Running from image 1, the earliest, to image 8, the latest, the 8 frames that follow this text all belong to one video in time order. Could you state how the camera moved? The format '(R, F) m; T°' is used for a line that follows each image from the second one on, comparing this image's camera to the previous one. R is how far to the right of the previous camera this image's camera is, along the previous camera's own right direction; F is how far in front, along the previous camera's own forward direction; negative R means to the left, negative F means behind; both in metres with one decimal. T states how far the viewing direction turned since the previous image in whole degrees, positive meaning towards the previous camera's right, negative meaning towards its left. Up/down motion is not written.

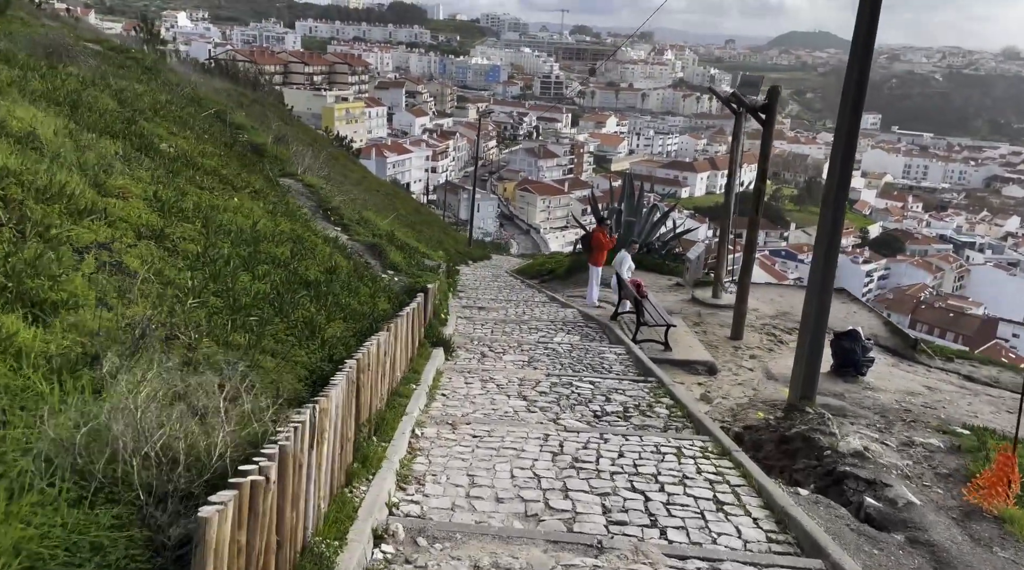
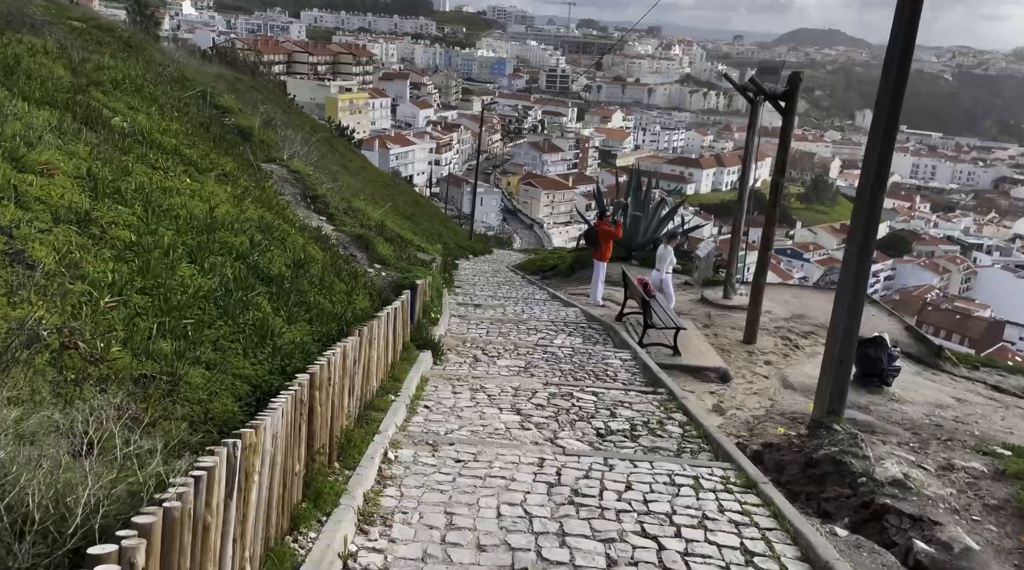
(0.0, +0.6) m; 0°
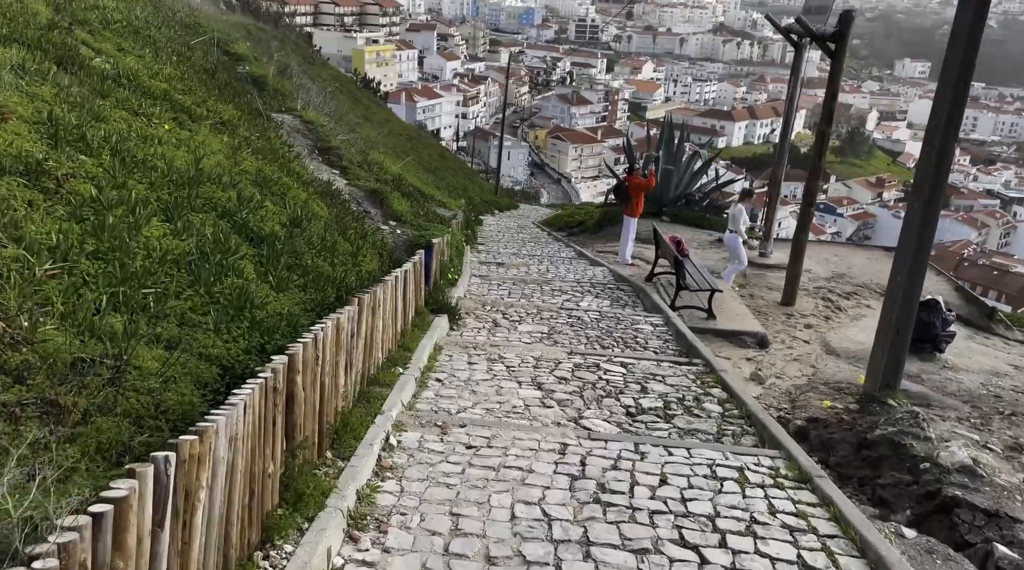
(0.0, +0.5) m; -2°
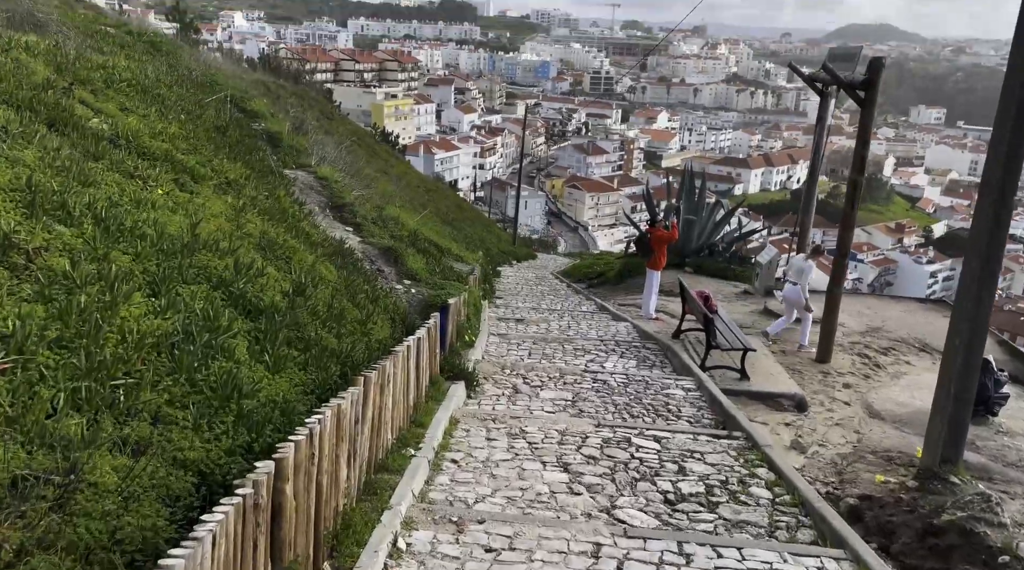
(0.0, +0.4) m; -1°
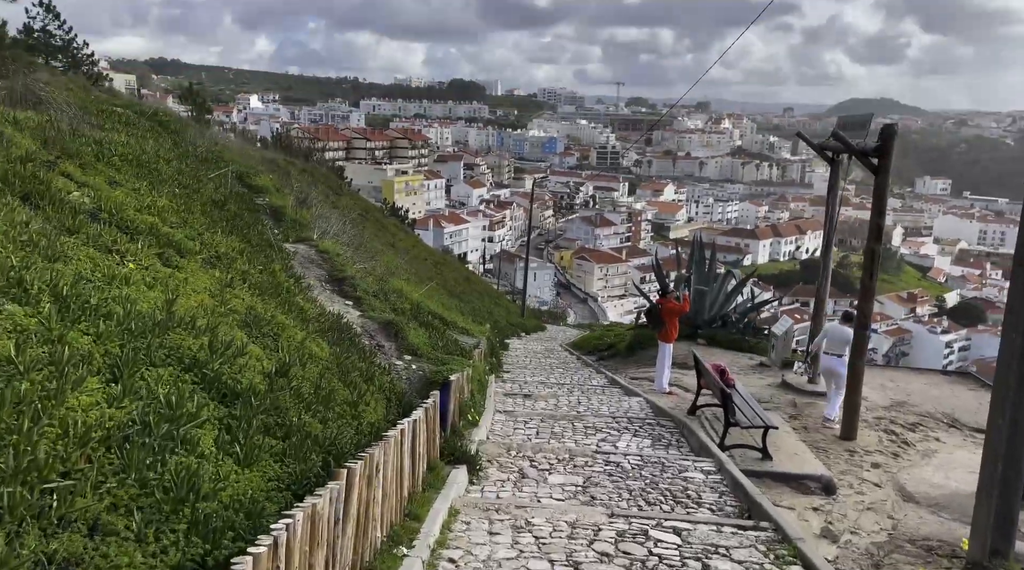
(0.0, +0.3) m; -1°
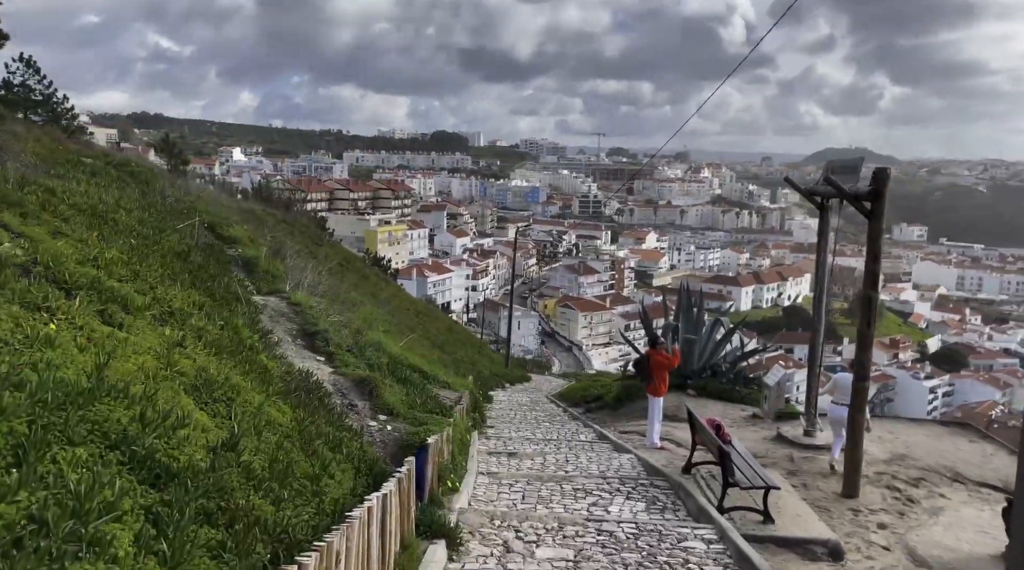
(0.0, +0.4) m; +1°
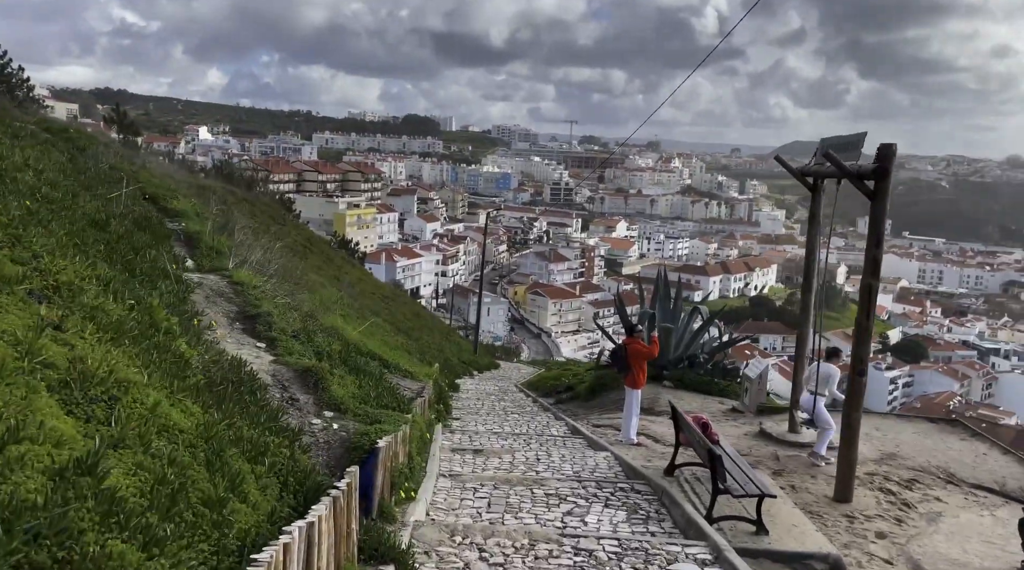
(0.0, +0.8) m; +2°
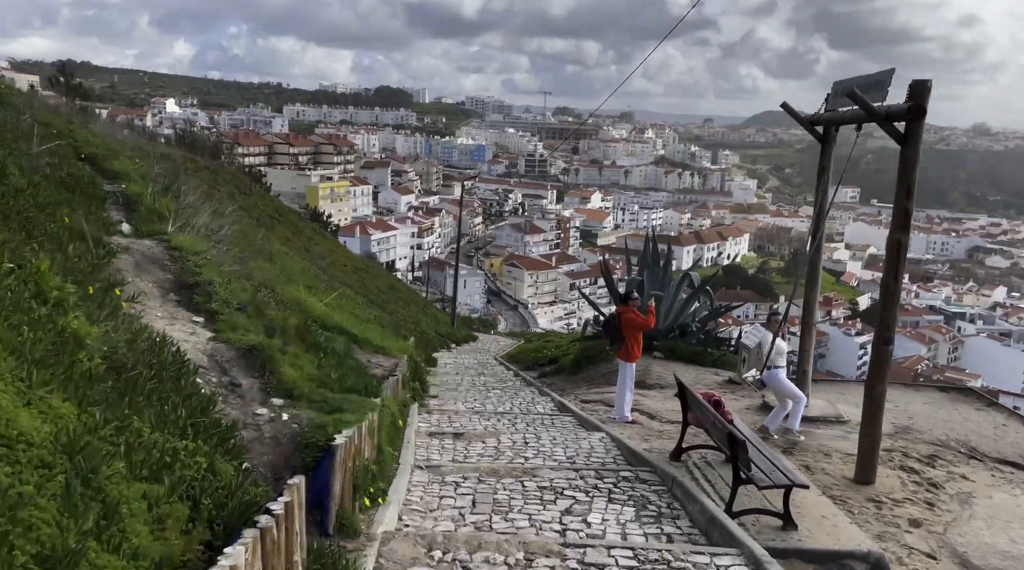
(0.0, +0.9) m; +2°
